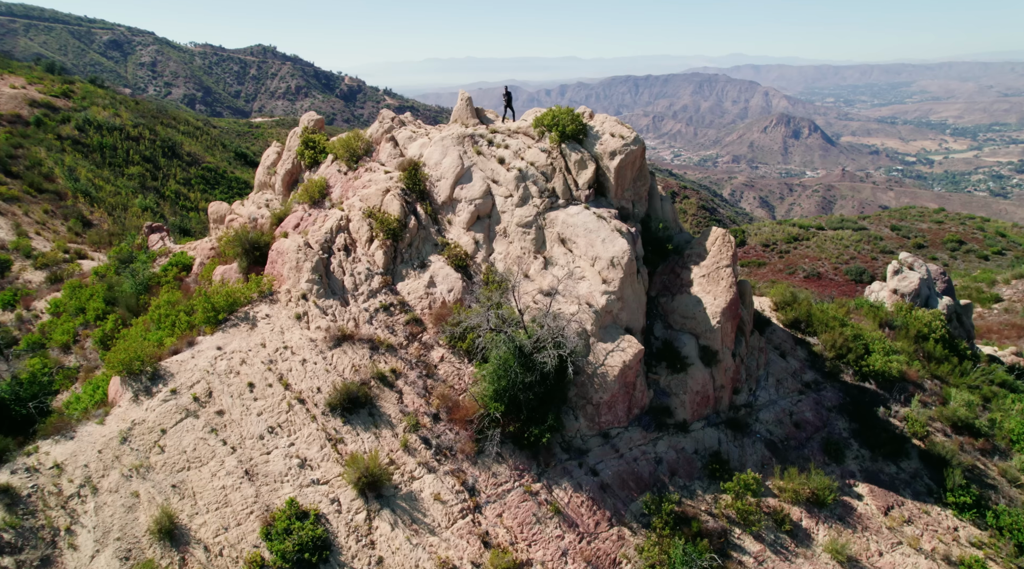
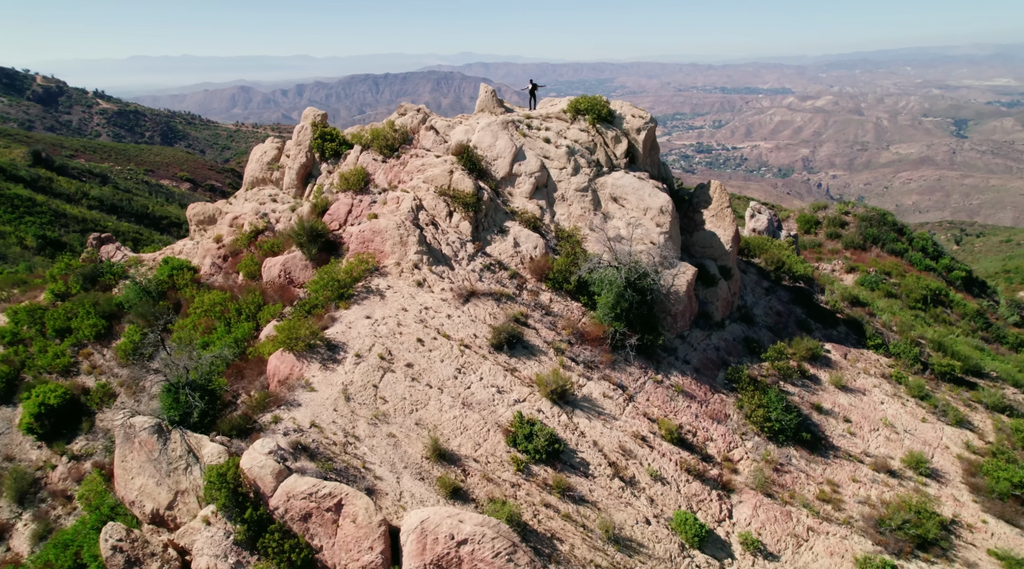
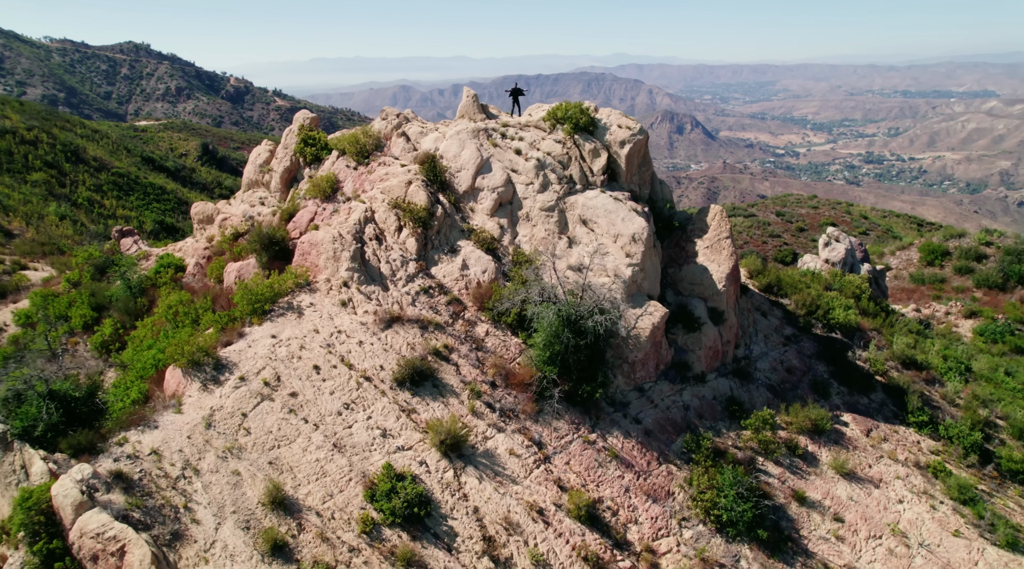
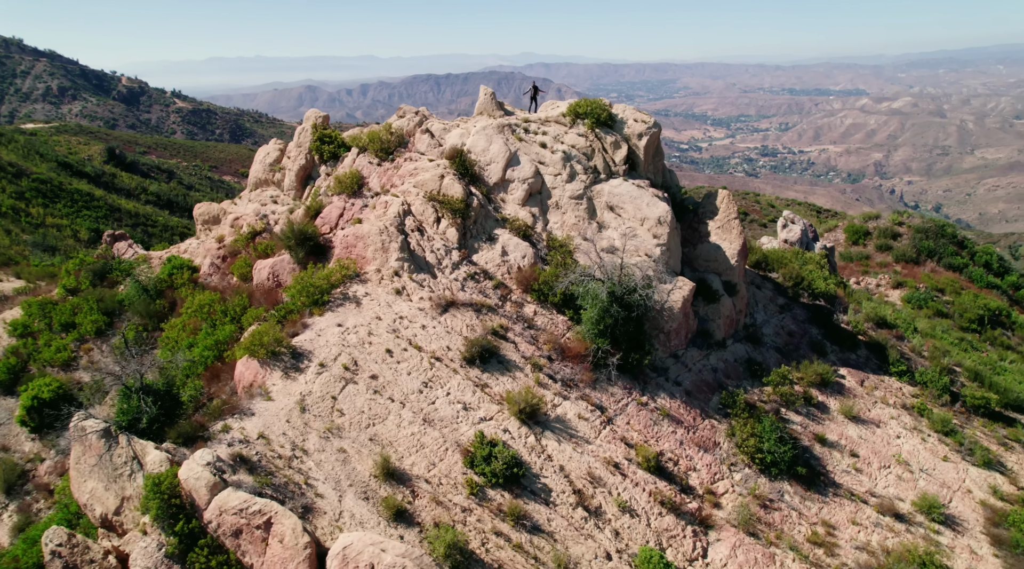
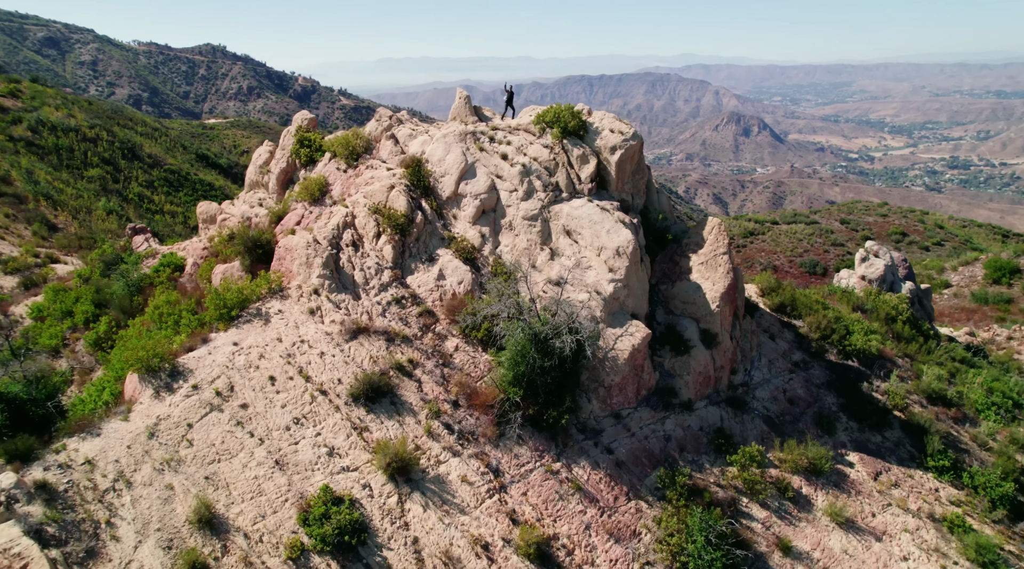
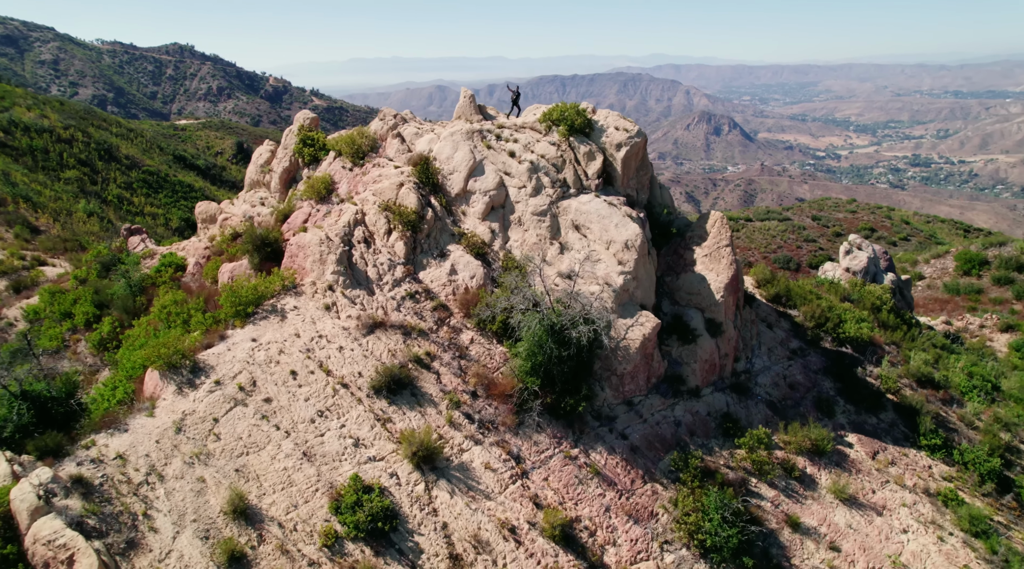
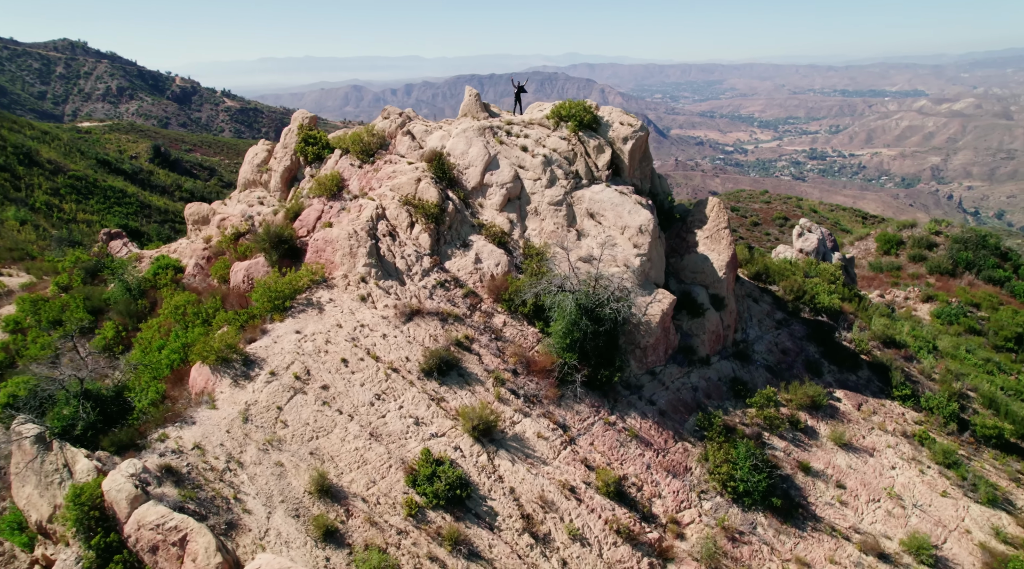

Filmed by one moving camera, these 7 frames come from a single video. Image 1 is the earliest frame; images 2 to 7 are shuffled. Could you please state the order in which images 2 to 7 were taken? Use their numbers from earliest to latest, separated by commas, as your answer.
5, 6, 3, 7, 4, 2
